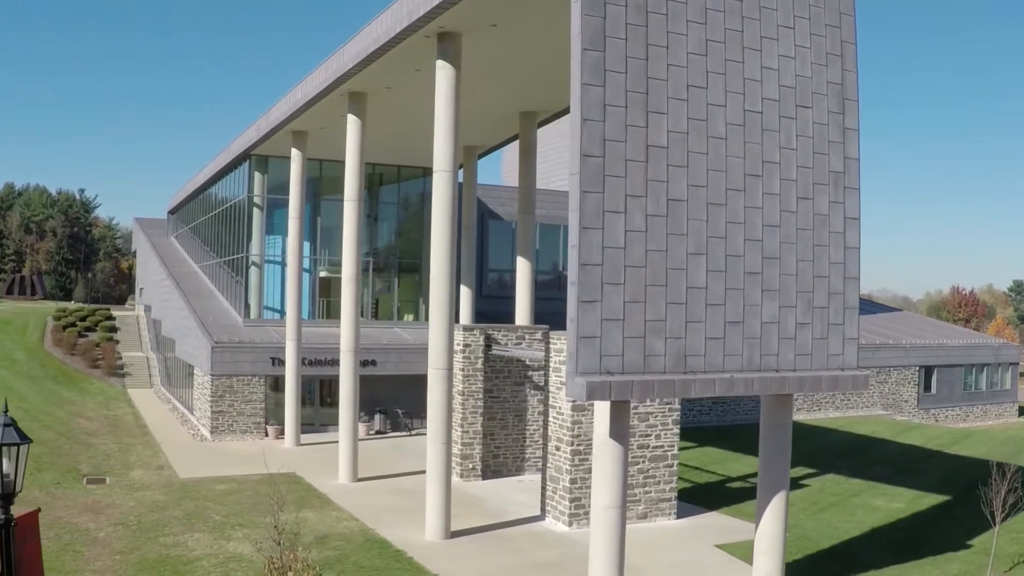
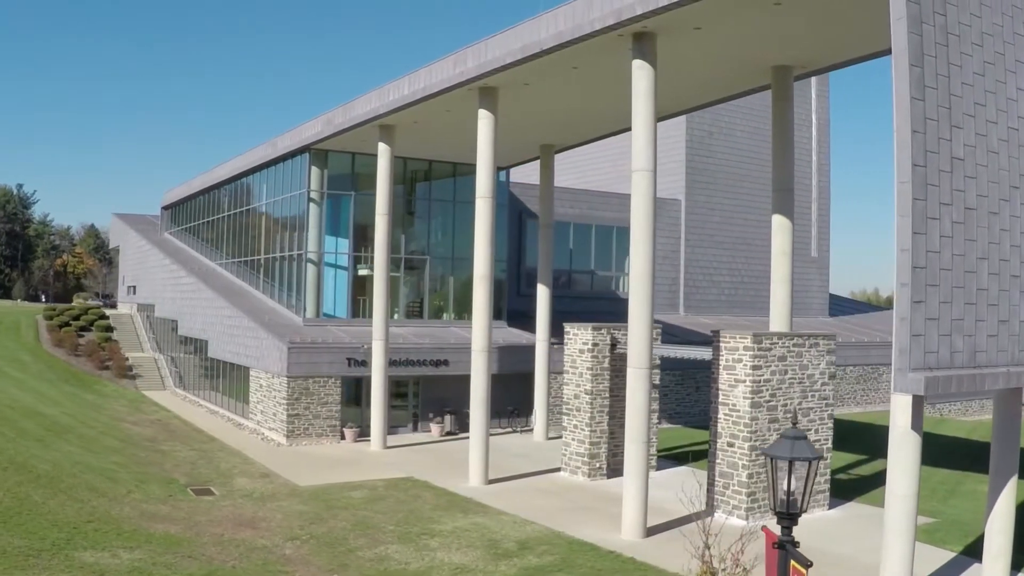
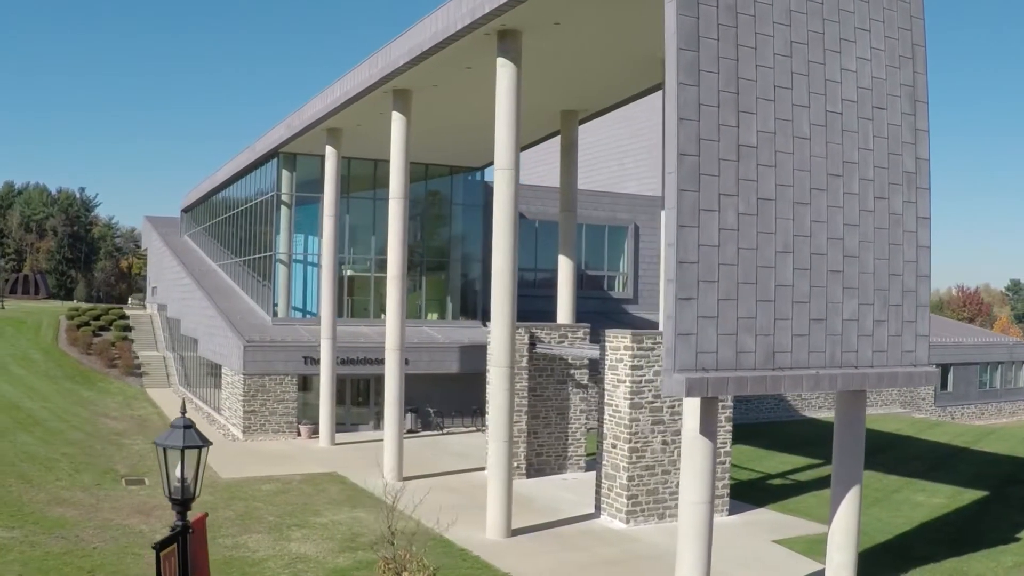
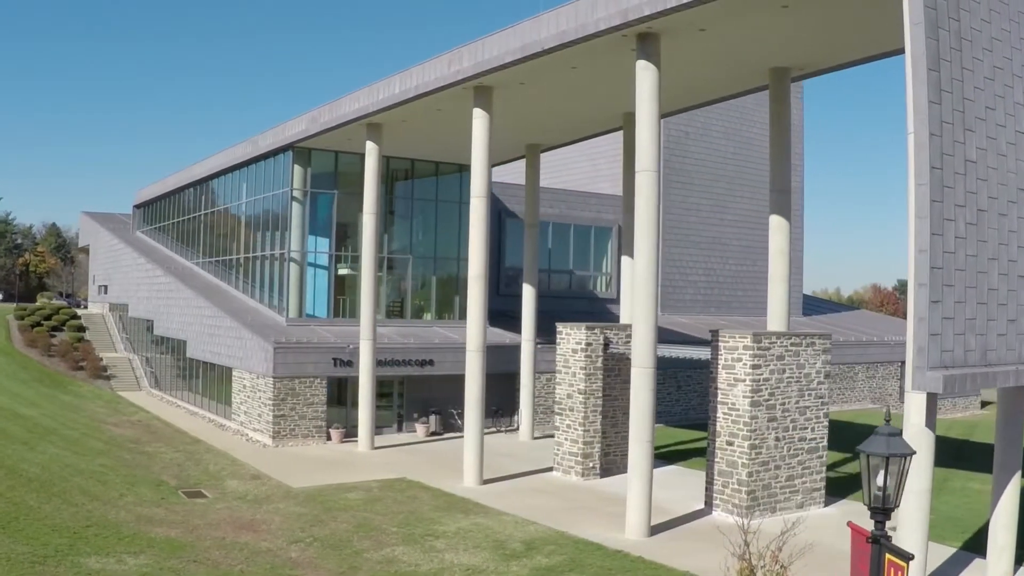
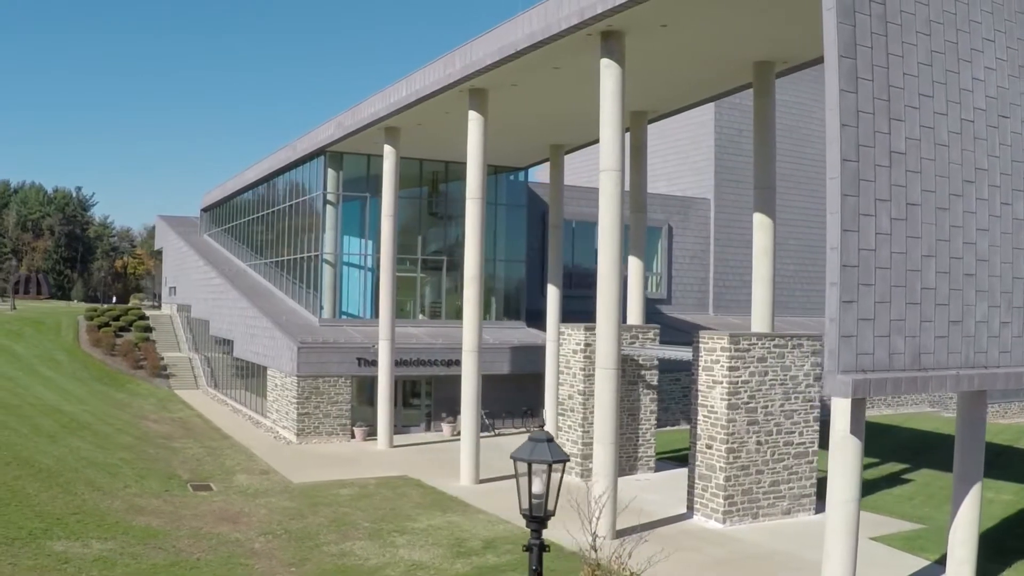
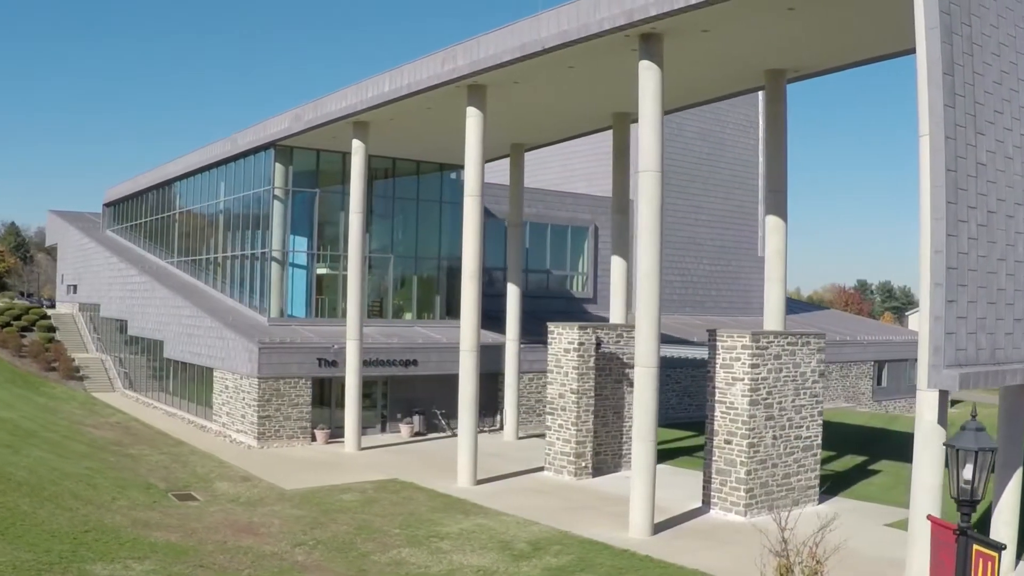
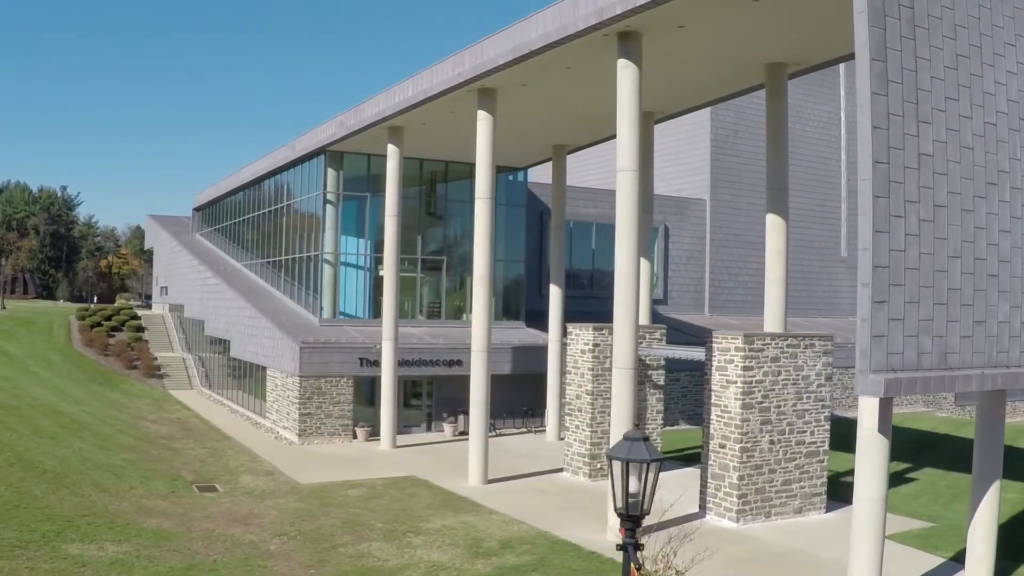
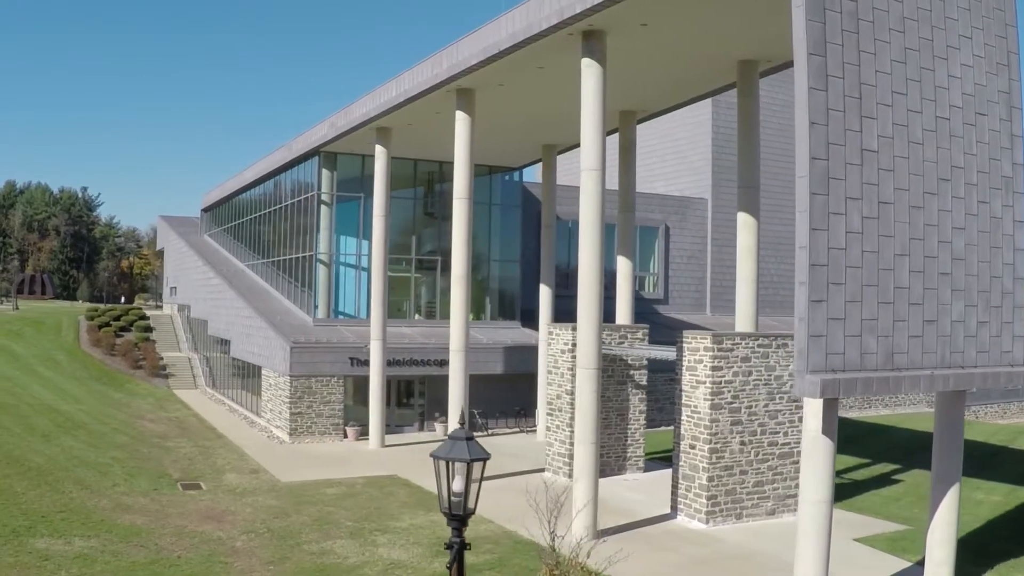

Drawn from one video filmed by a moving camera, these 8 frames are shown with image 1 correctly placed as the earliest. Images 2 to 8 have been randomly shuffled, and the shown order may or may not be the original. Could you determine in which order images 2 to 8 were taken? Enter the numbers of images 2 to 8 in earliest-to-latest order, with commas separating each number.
3, 8, 5, 7, 2, 4, 6
